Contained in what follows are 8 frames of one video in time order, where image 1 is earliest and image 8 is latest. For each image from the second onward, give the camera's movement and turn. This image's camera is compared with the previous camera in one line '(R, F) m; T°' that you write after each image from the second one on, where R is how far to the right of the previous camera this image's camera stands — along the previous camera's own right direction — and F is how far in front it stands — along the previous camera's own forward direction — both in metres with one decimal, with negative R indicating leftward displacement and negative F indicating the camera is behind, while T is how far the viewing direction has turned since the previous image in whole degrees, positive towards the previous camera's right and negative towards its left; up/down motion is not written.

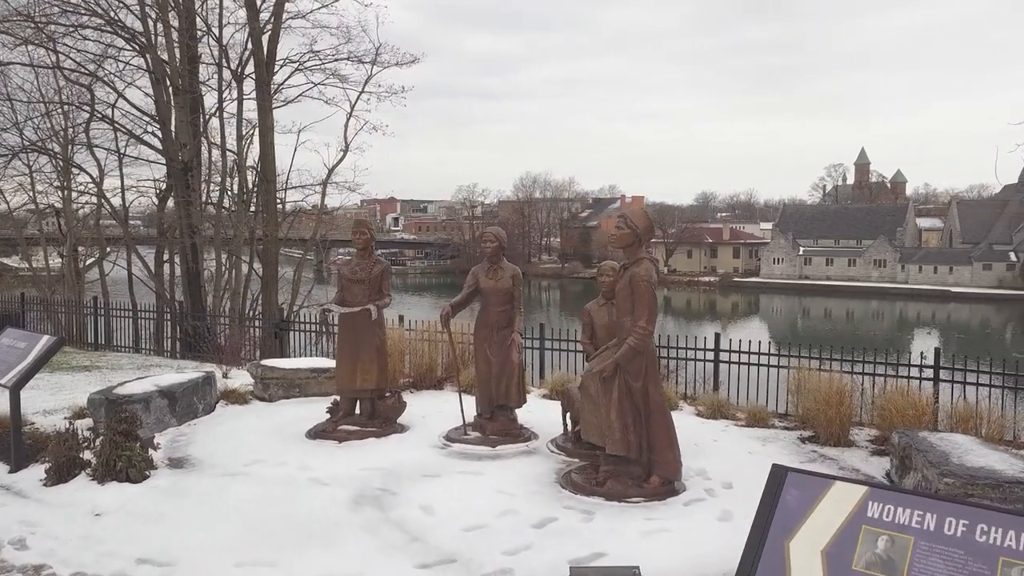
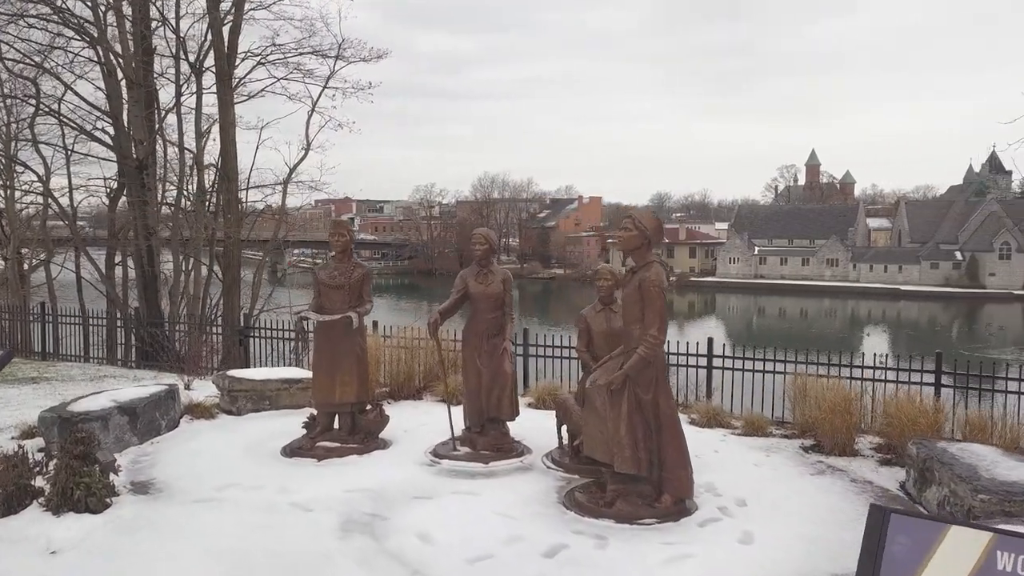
(-0.3, +0.4) m; +3°
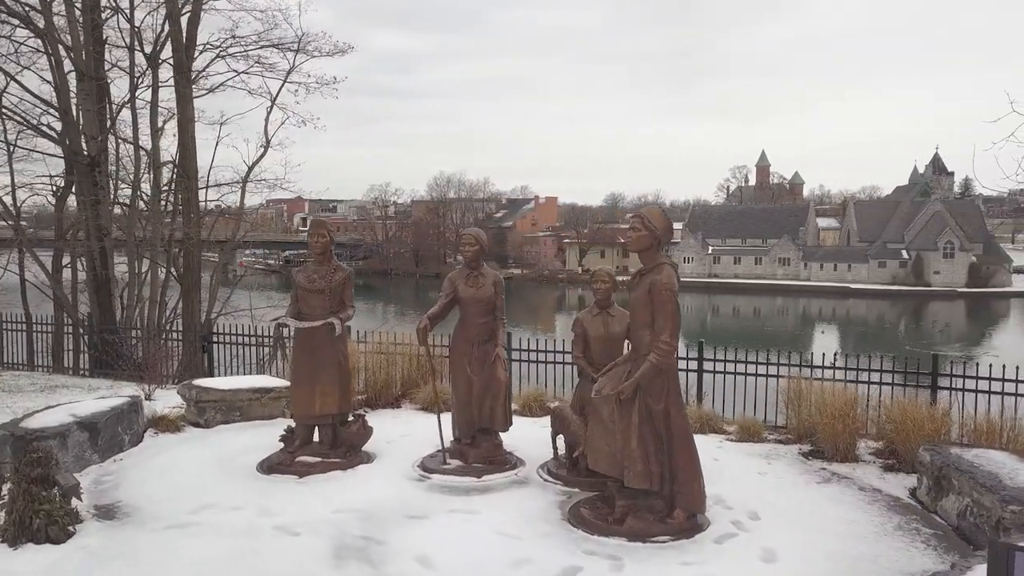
(-0.3, +0.3) m; +3°
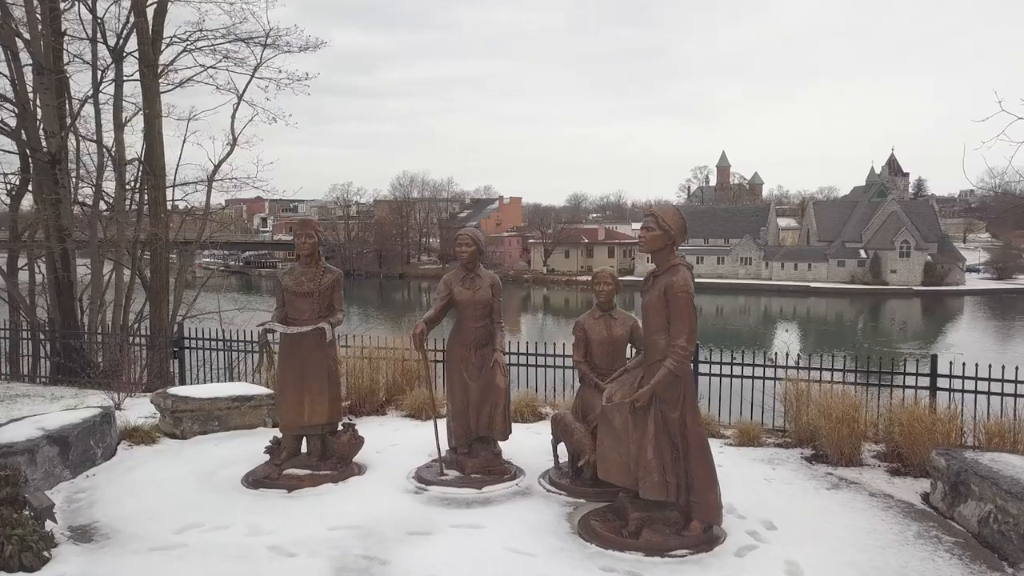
(-0.2, +0.2) m; +3°
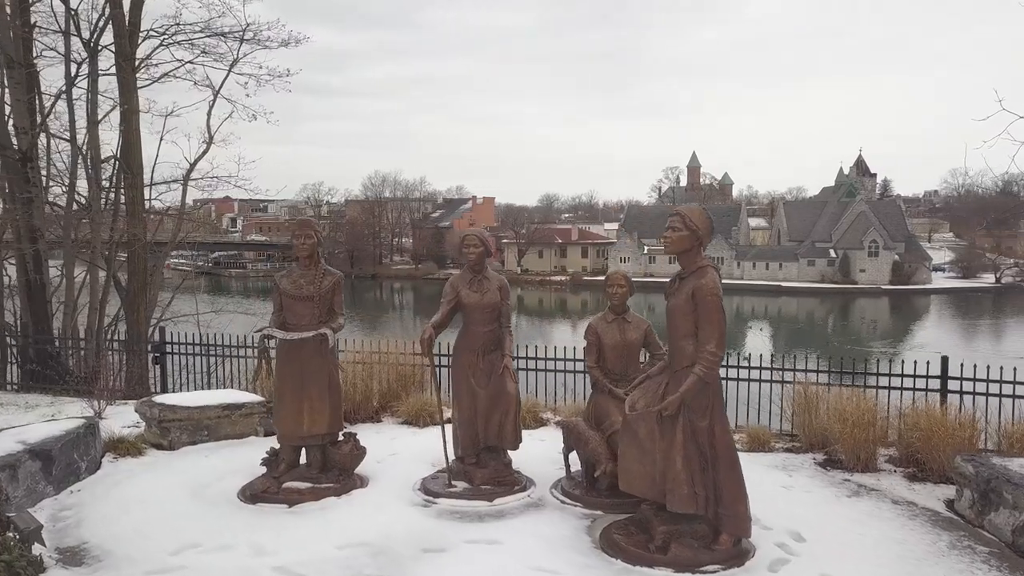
(-0.3, +0.2) m; +2°
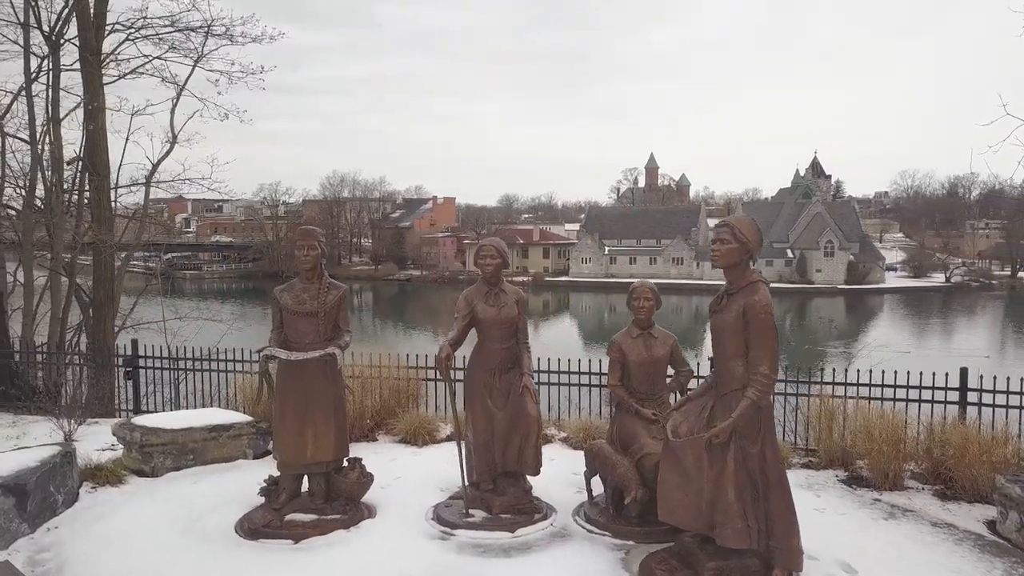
(-0.4, +0.3) m; +3°
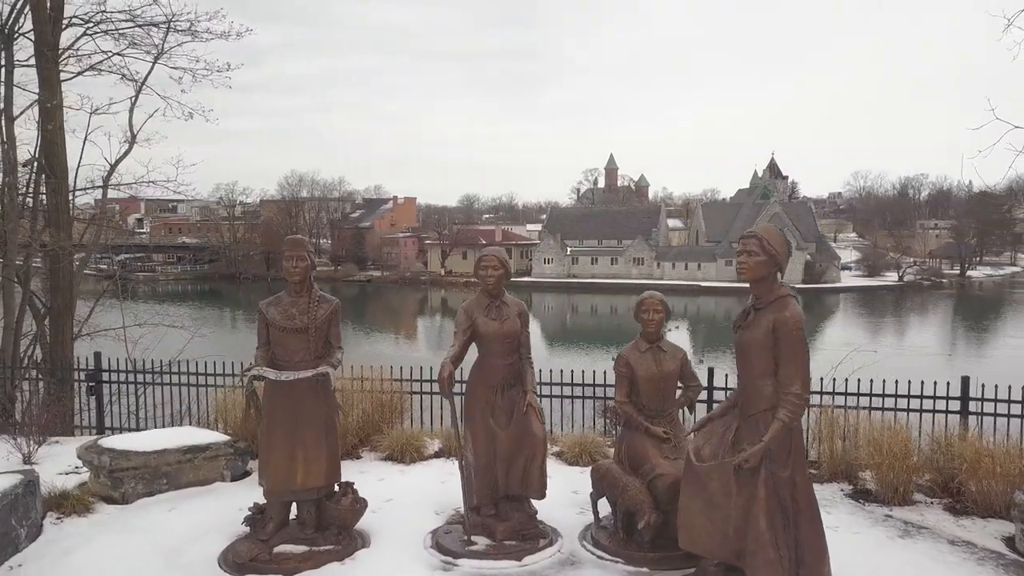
(-0.3, +0.3) m; +3°
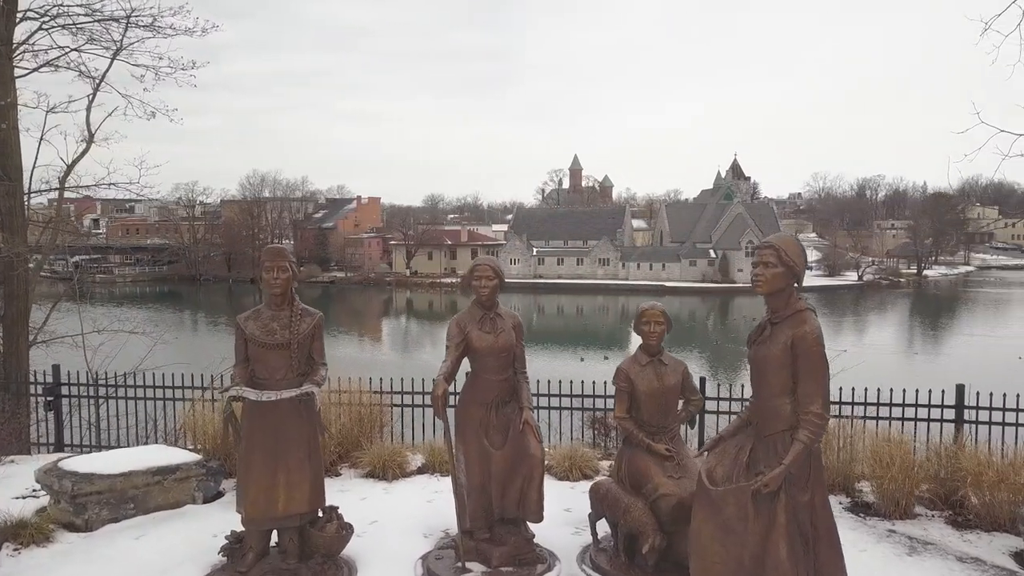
(-0.2, +0.2) m; +3°
